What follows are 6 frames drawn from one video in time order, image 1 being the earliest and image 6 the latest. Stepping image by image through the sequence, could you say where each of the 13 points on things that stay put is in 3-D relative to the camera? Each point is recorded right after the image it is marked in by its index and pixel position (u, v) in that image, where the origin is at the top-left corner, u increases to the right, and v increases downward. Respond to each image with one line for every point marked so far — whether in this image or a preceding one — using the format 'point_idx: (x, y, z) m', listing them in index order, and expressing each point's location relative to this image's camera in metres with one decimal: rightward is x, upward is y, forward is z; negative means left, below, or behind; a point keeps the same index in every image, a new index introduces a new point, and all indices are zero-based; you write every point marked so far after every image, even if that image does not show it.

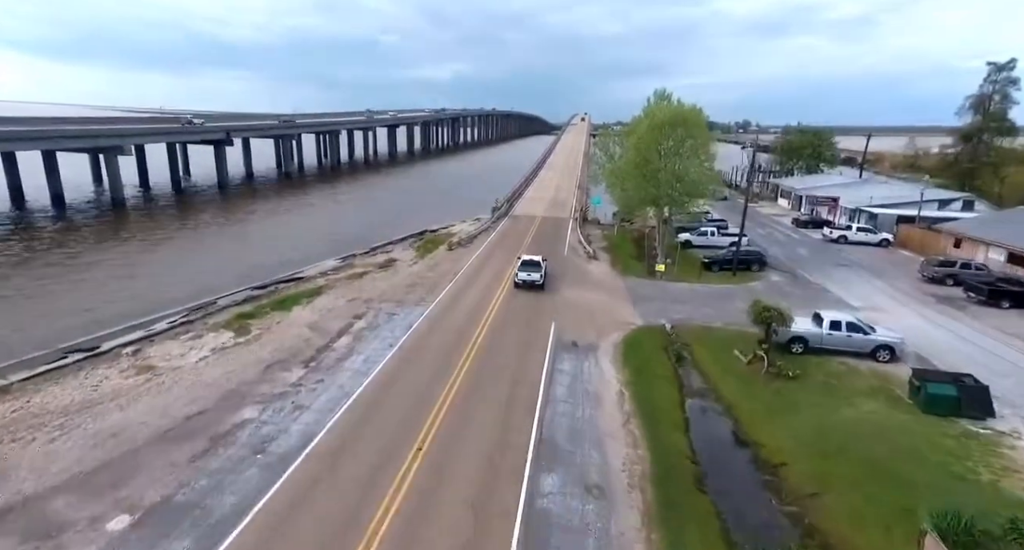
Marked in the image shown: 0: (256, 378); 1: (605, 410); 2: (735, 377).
0: (-8.7, -3.5, +17.6) m
1: (+3.0, -4.3, +16.4) m
2: (+8.2, -3.7, +18.9) m
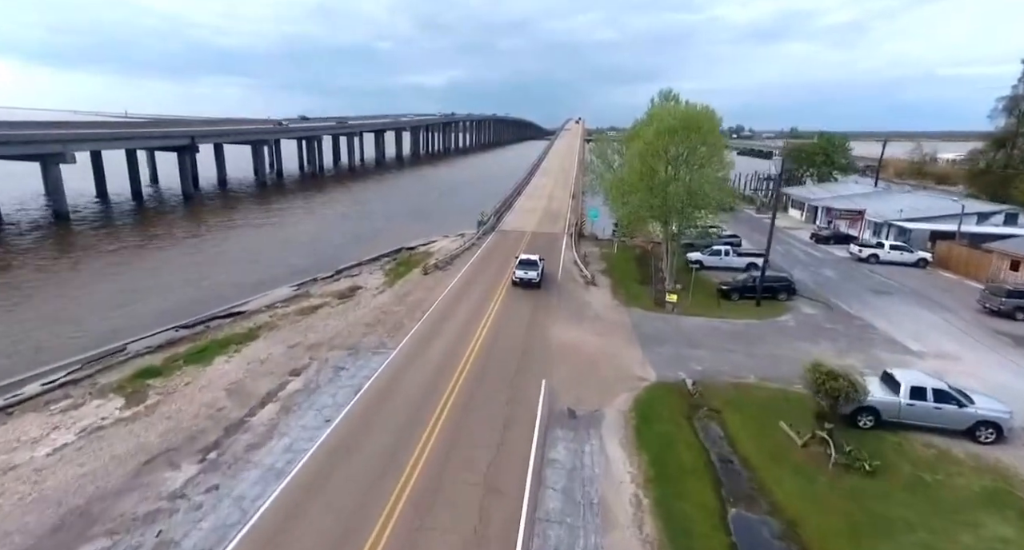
0: (-9.3, -5.0, +12.5) m
1: (+2.3, -5.7, +11.4) m
2: (+7.5, -5.1, +14.0) m
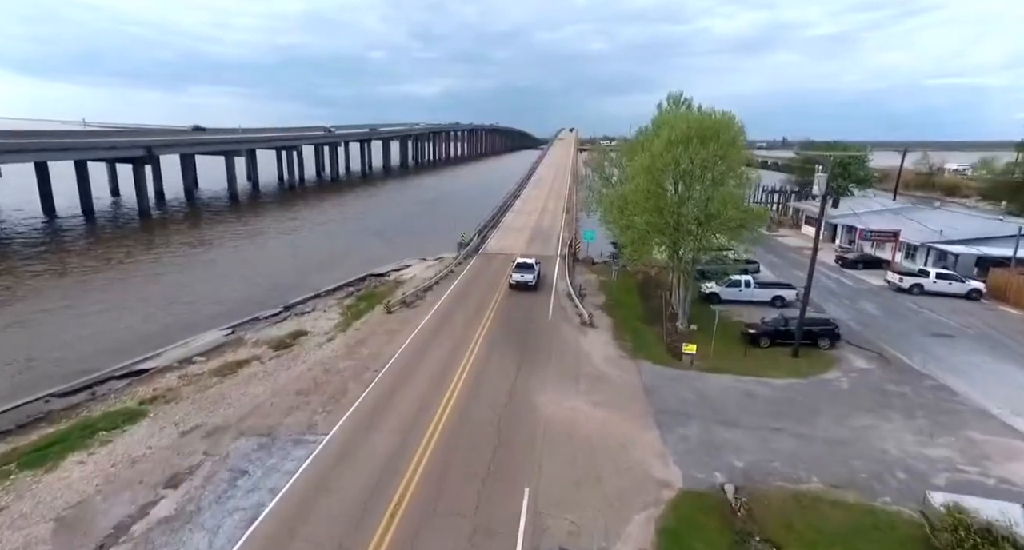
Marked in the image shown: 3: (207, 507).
0: (-10.0, -6.6, +7.0) m
1: (+1.7, -7.3, +6.0) m
2: (+6.8, -6.7, +8.7) m
3: (-7.1, -5.4, +12.1) m
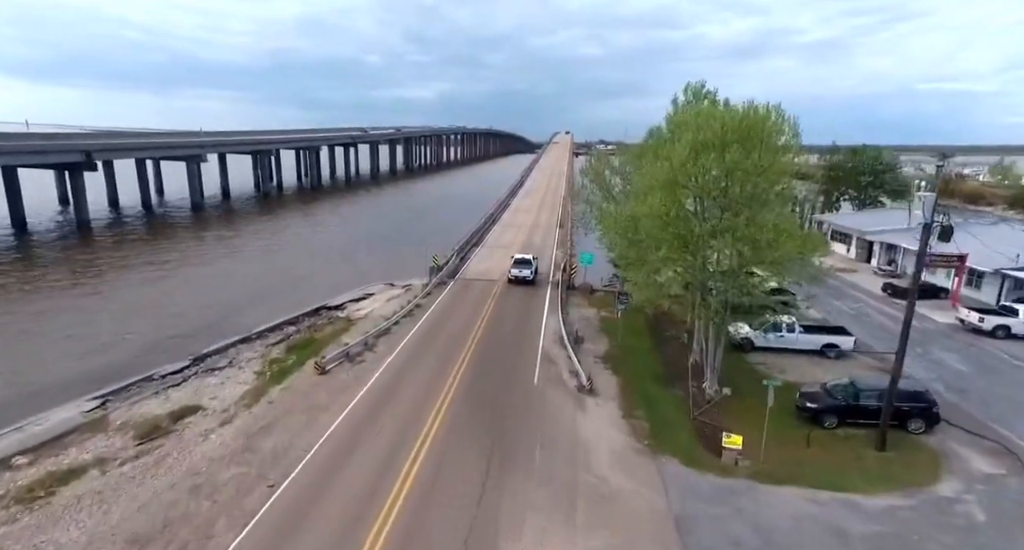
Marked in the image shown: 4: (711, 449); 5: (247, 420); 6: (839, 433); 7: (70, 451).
0: (-10.9, -8.2, +0.4) m
1: (+0.8, -8.9, -0.5) m
2: (+5.9, -8.4, +2.2) m
3: (-8.0, -7.1, +5.5) m
4: (+6.0, -5.1, +15.6) m
5: (-8.4, -4.5, +16.5) m
6: (+10.3, -4.8, +16.2) m
7: (-12.7, -5.0, +14.9) m
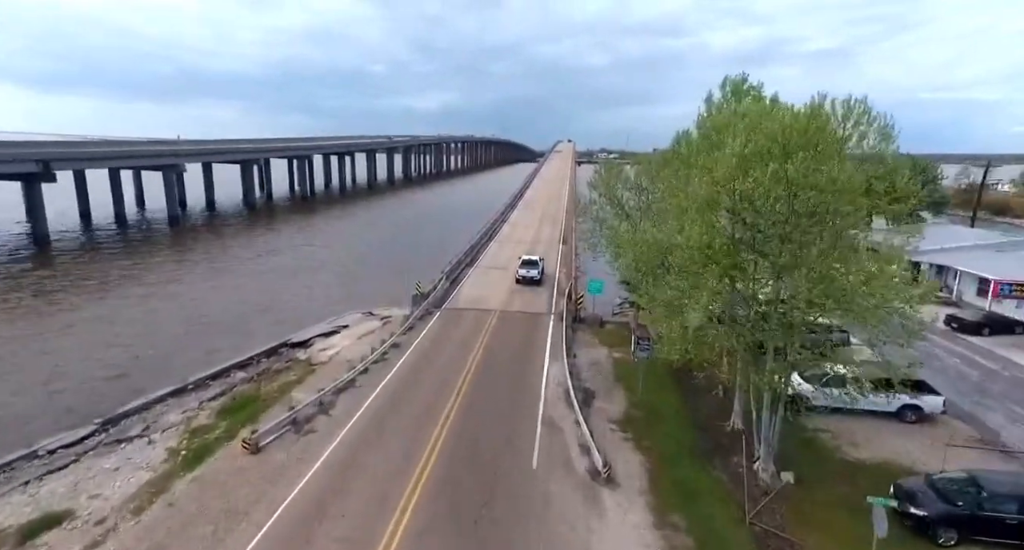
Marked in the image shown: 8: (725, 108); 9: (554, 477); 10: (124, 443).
0: (-11.2, -9.3, -4.4) m
1: (+0.5, -10.0, -5.4) m
2: (+5.7, -9.5, -2.7) m
3: (-8.3, -8.2, +0.7) m
4: (+5.7, -6.4, +10.8) m
5: (-8.6, -5.8, +11.7) m
6: (+10.0, -6.1, +11.4) m
7: (-13.0, -6.3, +10.1) m
8: (+7.7, +6.1, +19.5) m
9: (+1.4, -5.7, +14.6) m
10: (-12.0, -5.0, +16.1) m
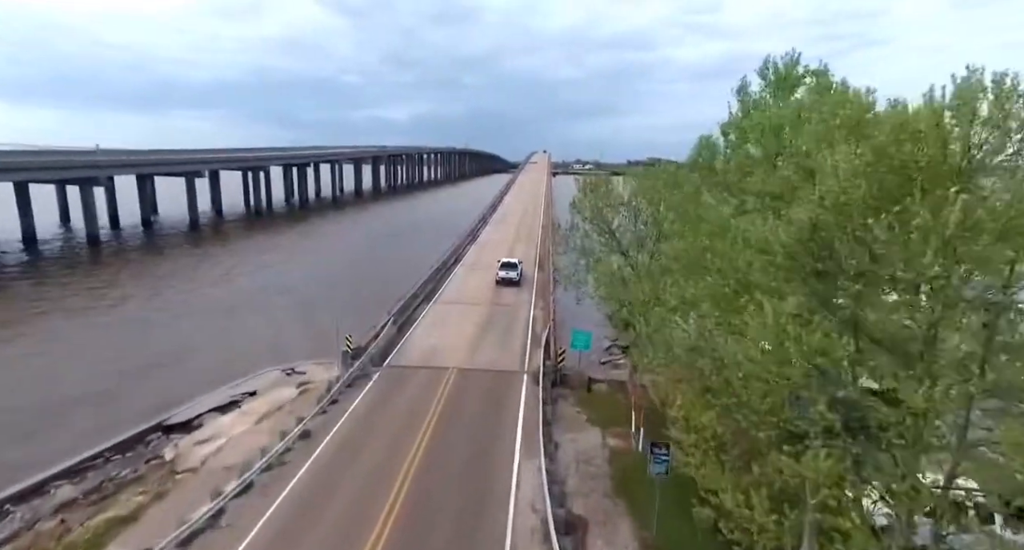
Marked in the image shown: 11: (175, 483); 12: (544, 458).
0: (-11.3, -10.8, -11.7) m
1: (+0.4, -11.3, -12.1) m
2: (+5.4, -10.8, -9.2) m
3: (-8.6, -9.8, -6.4) m
4: (+4.9, -8.0, +4.3) m
5: (-9.5, -7.6, +4.7) m
6: (+9.2, -7.7, +5.1) m
7: (-13.7, -8.1, +2.9) m
8: (+6.4, +4.4, +13.4) m
9: (+0.4, -7.4, +7.9) m
10: (-13.1, -6.9, +8.9) m
11: (-9.5, -5.7, +14.7) m
12: (+0.9, -5.4, +15.9) m
